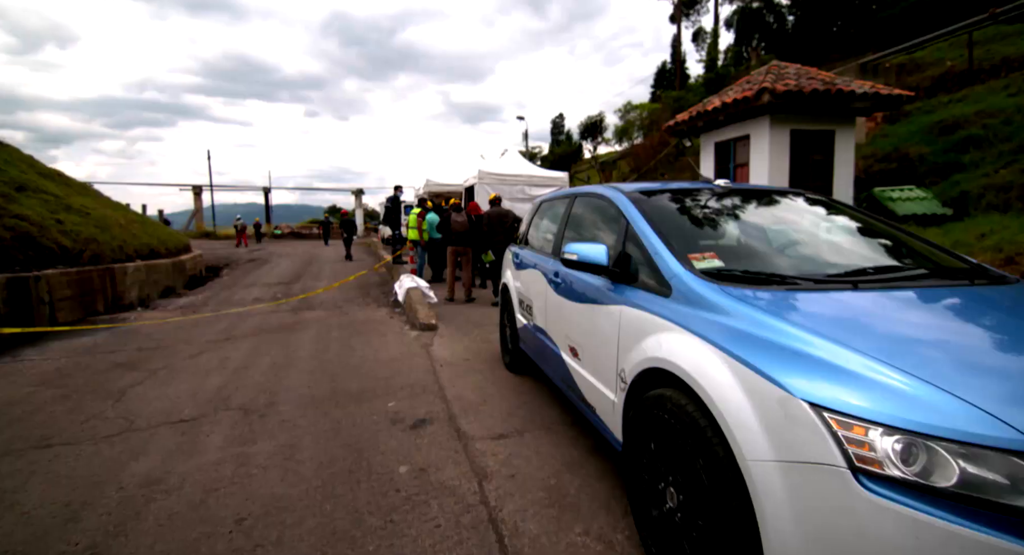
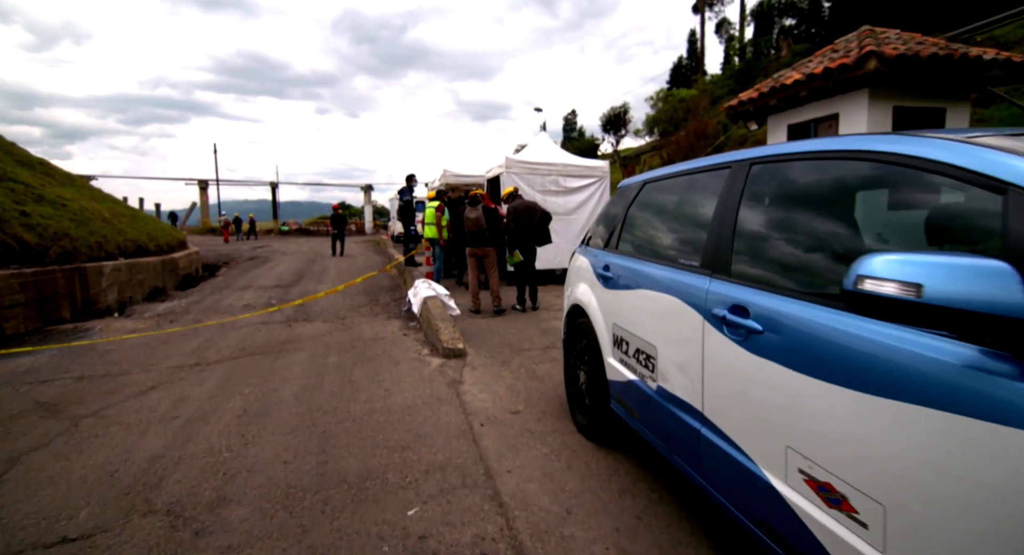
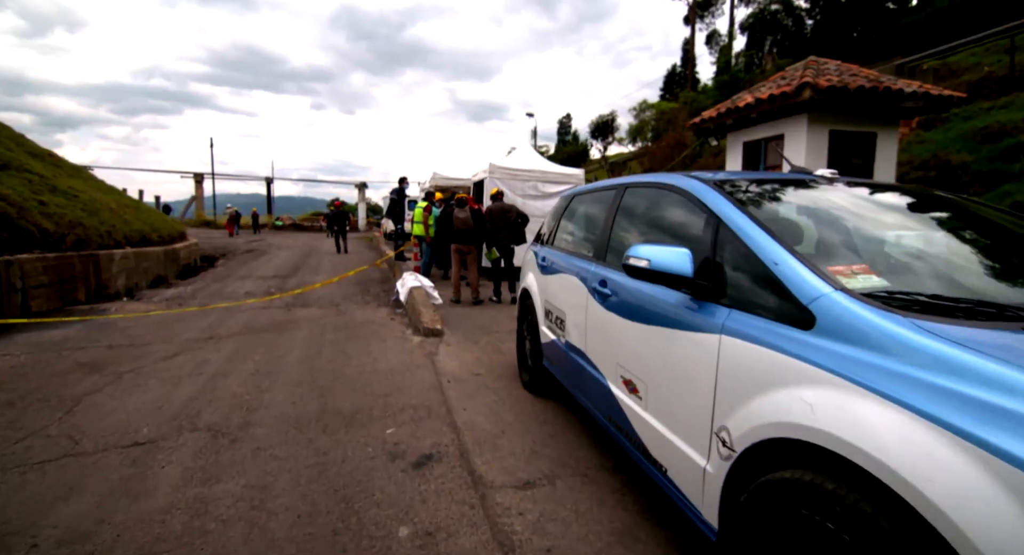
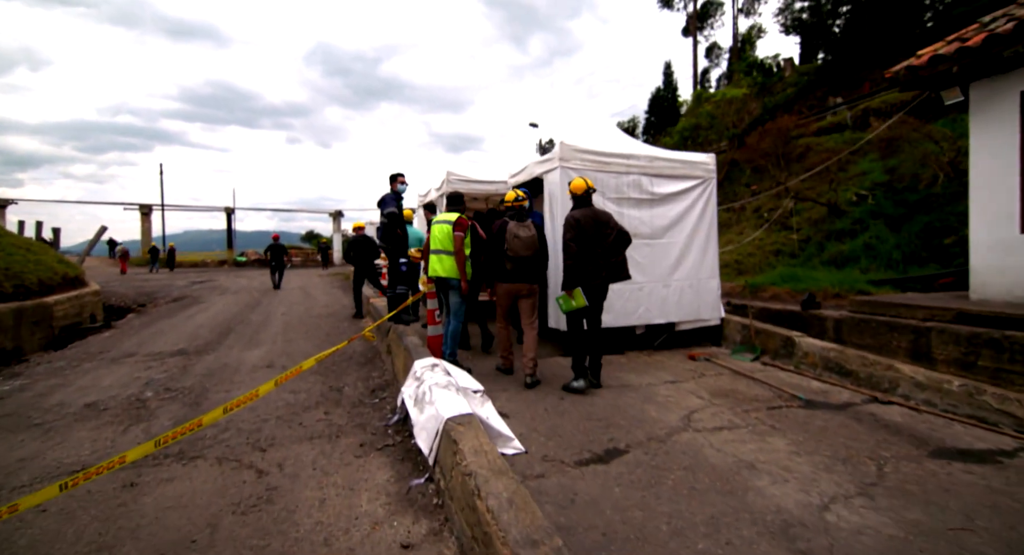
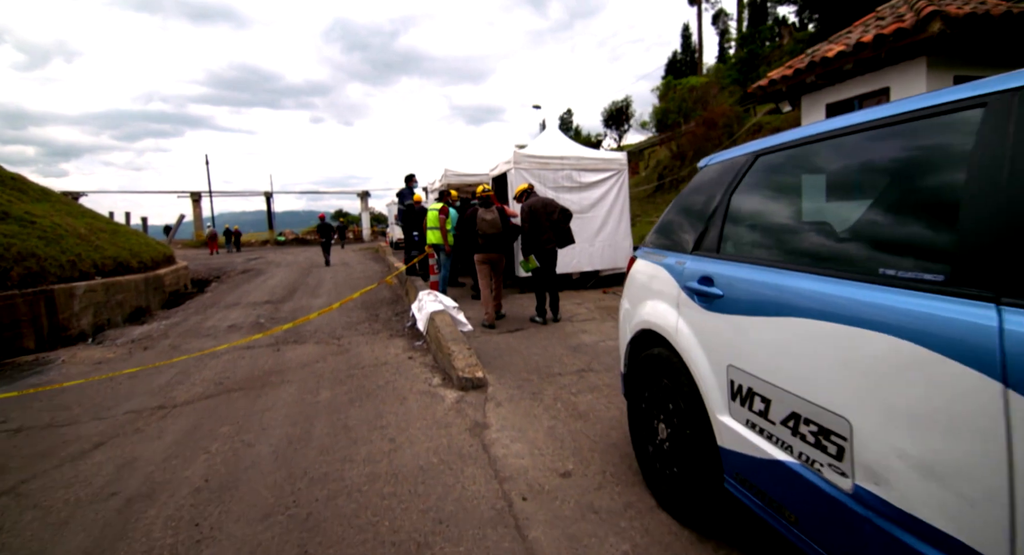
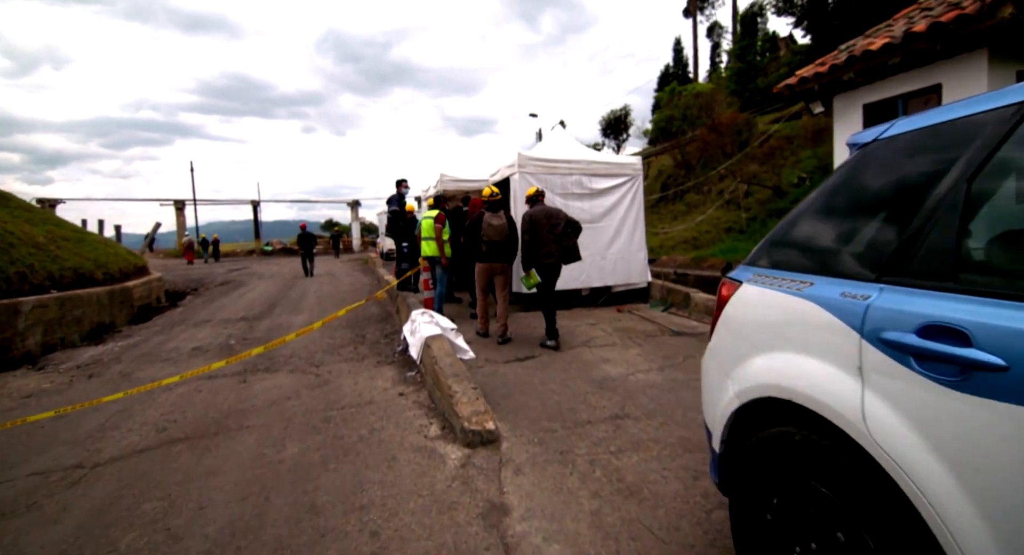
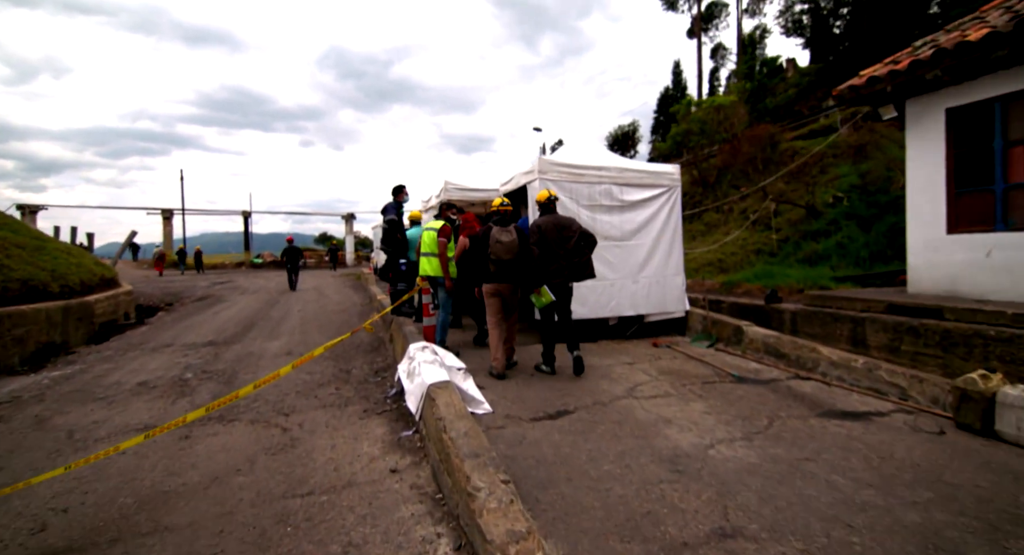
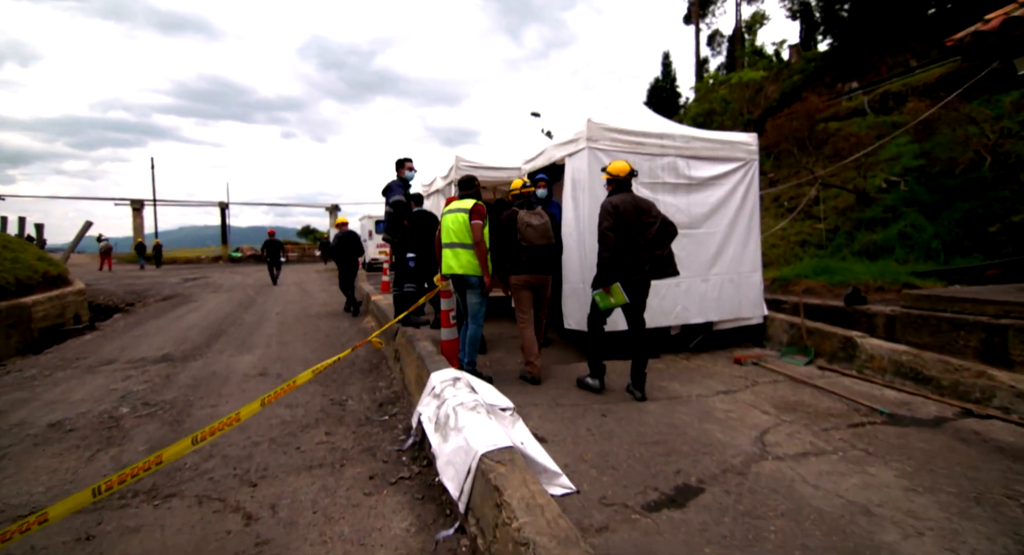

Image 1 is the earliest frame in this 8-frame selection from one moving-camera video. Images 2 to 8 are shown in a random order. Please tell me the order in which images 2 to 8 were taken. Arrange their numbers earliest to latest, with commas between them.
3, 2, 5, 6, 7, 4, 8
